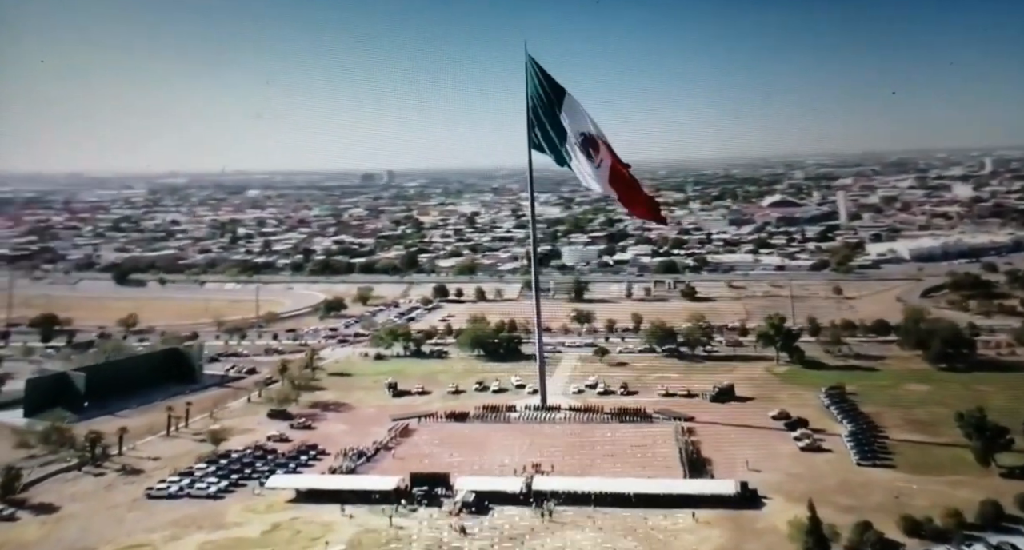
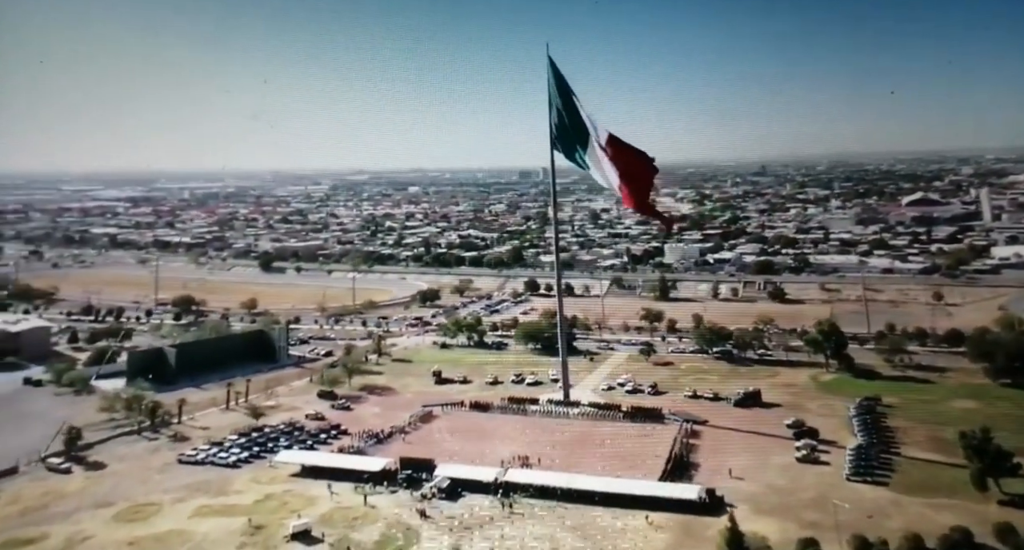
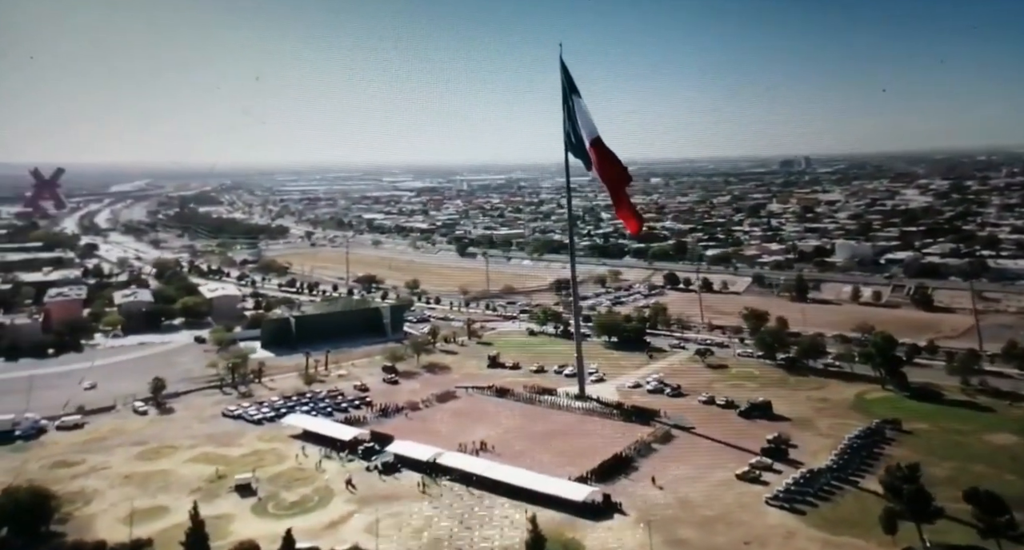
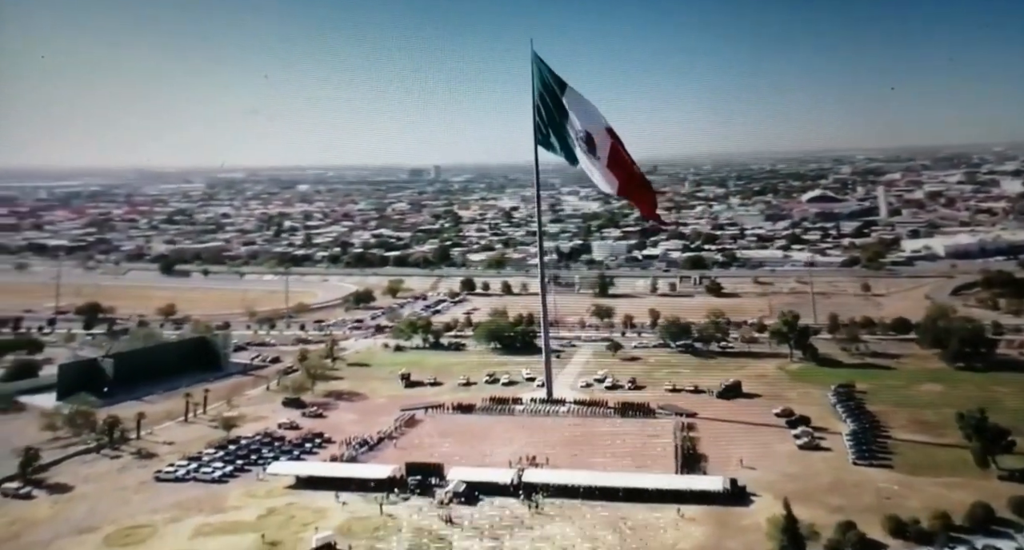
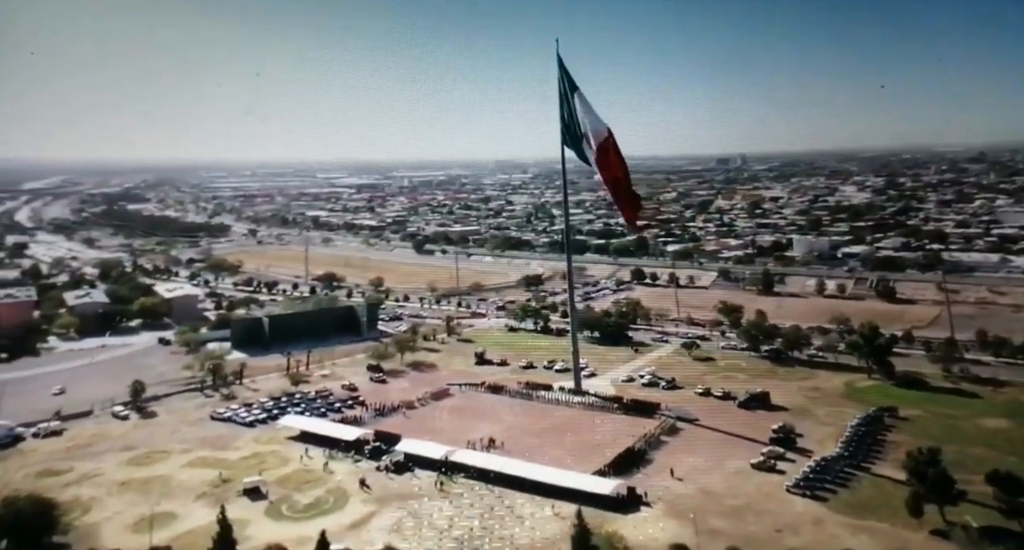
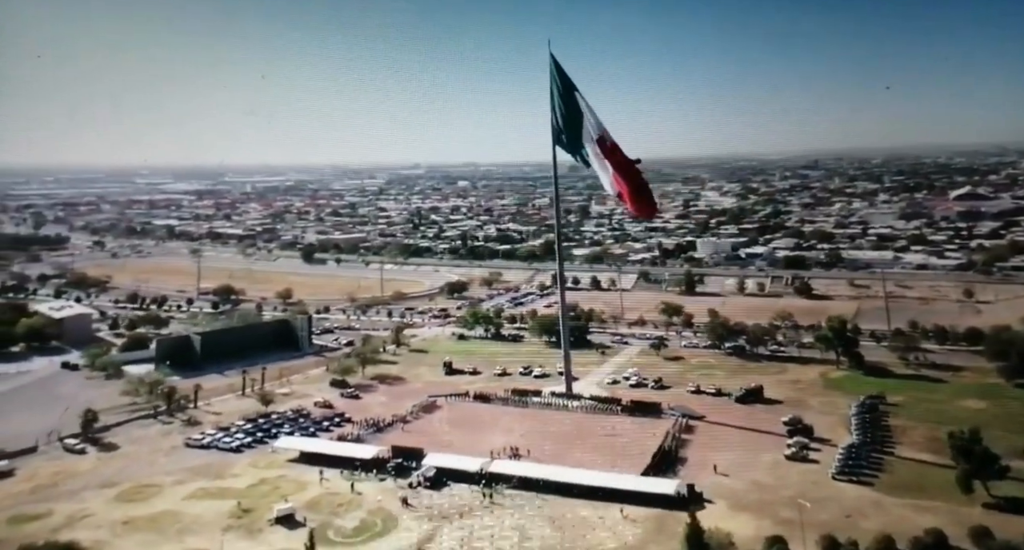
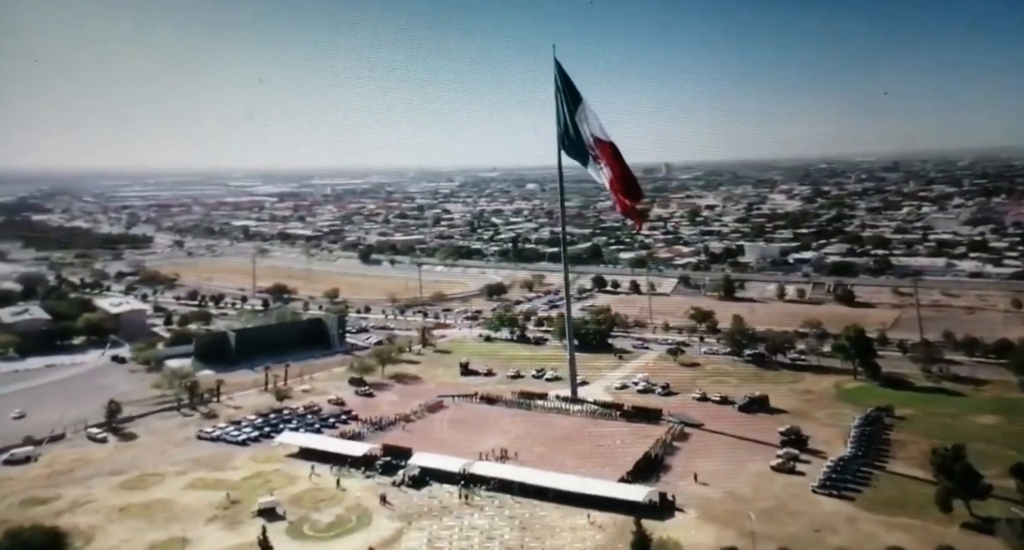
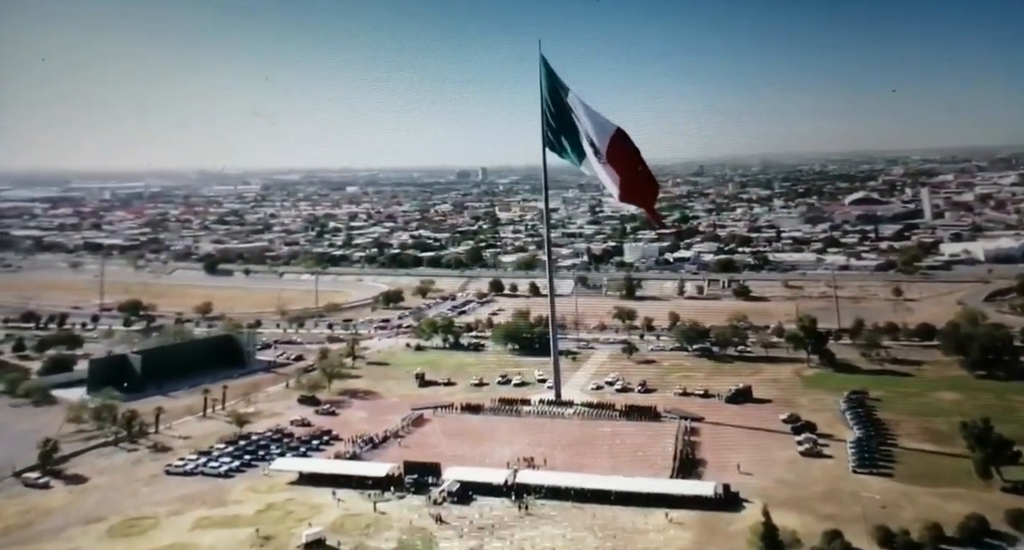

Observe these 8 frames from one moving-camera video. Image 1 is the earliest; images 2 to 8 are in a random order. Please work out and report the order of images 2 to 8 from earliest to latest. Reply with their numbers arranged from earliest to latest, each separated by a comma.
4, 8, 2, 6, 7, 5, 3
